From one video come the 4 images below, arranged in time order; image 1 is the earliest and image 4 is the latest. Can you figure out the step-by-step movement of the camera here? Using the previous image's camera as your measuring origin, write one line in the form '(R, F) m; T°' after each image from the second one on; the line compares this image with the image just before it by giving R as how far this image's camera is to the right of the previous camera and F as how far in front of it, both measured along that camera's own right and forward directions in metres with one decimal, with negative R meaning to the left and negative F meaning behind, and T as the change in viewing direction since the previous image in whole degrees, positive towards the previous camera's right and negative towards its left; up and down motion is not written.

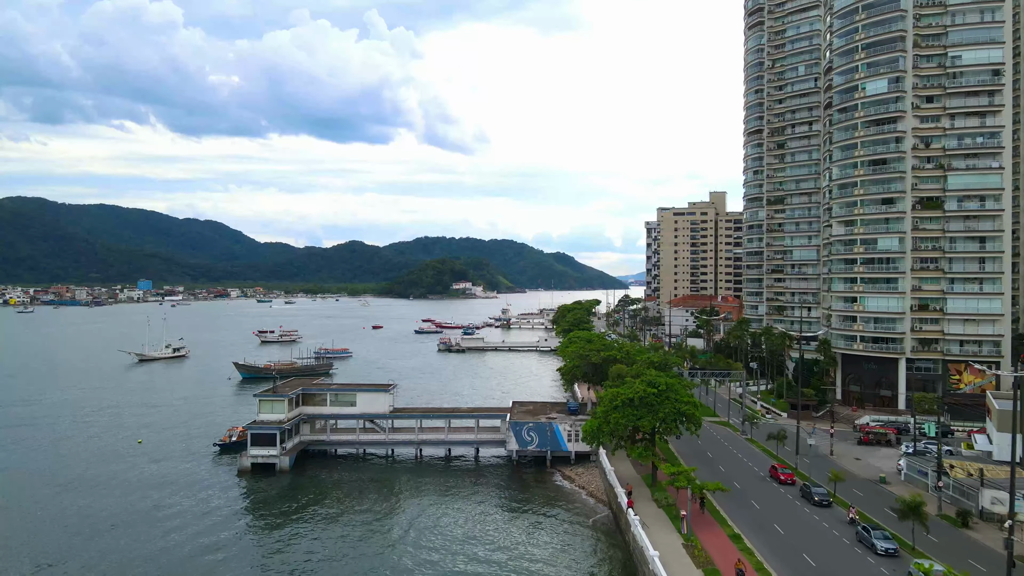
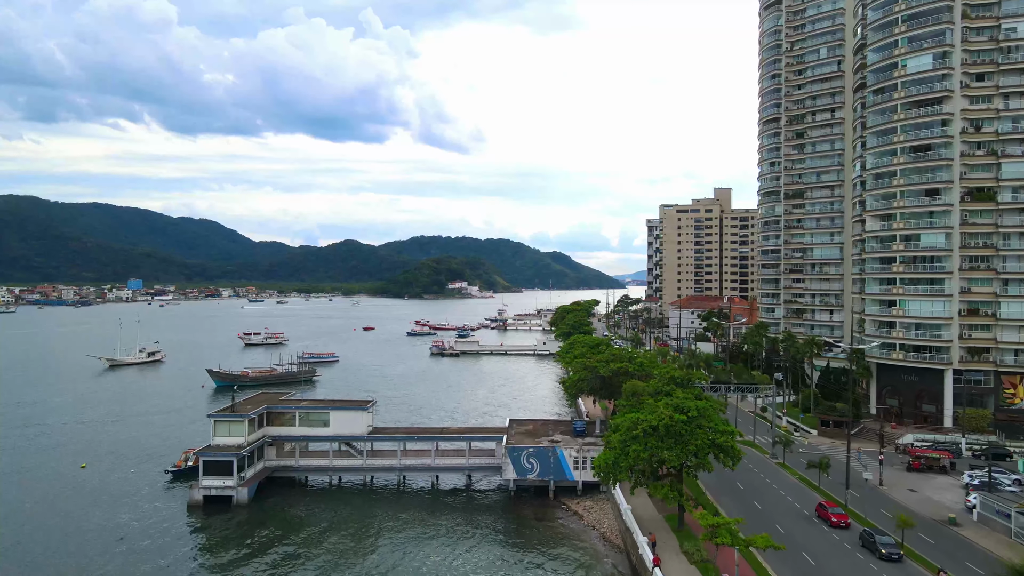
(0.0, +5.9) m; 0°
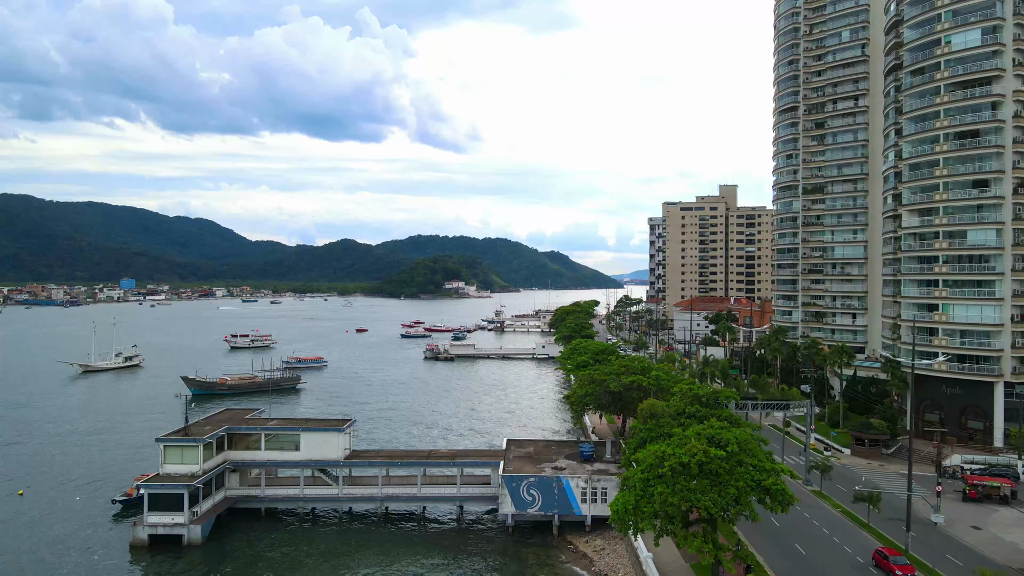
(0.0, +5.0) m; 0°
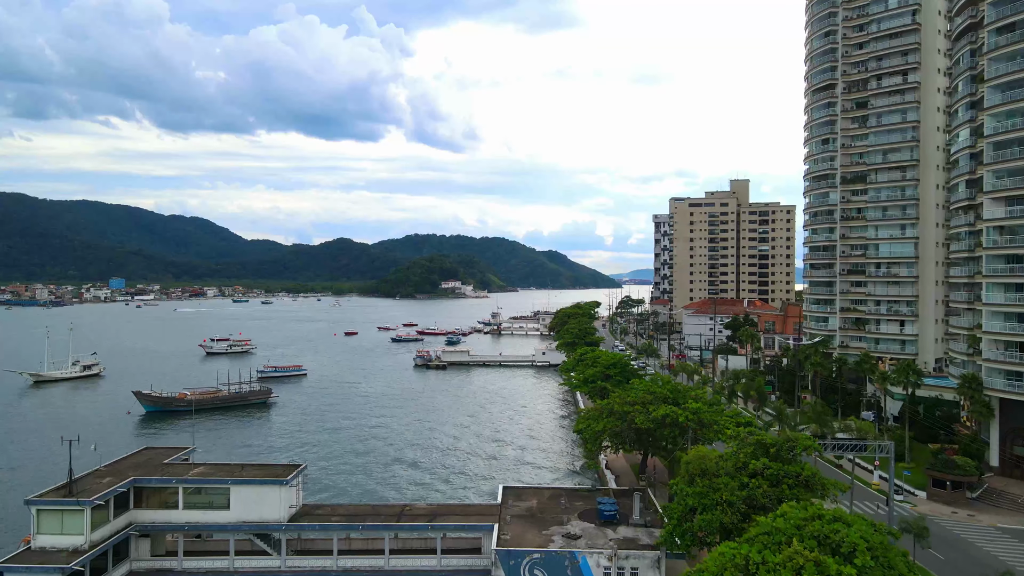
(0.0, +8.1) m; 0°
